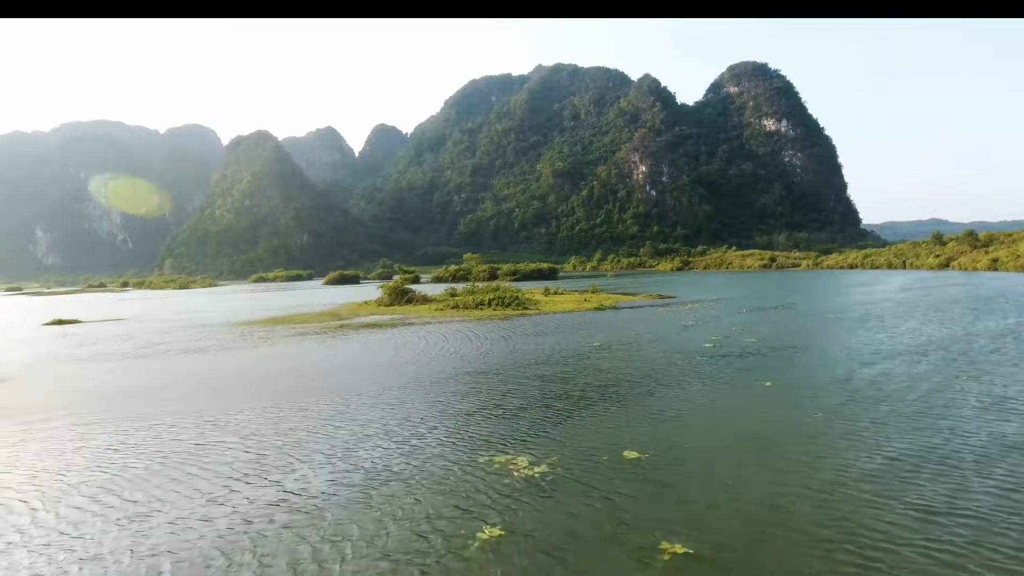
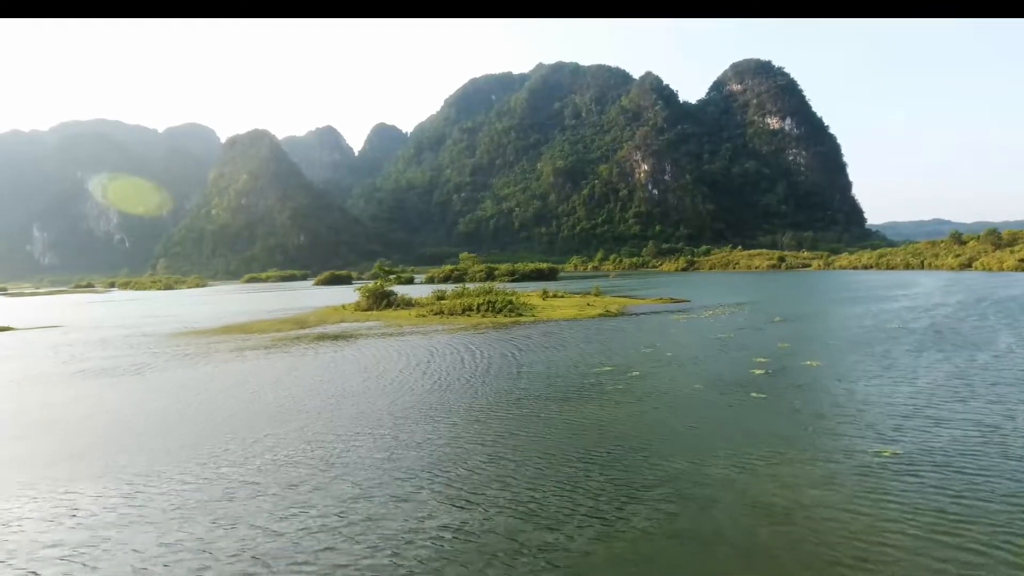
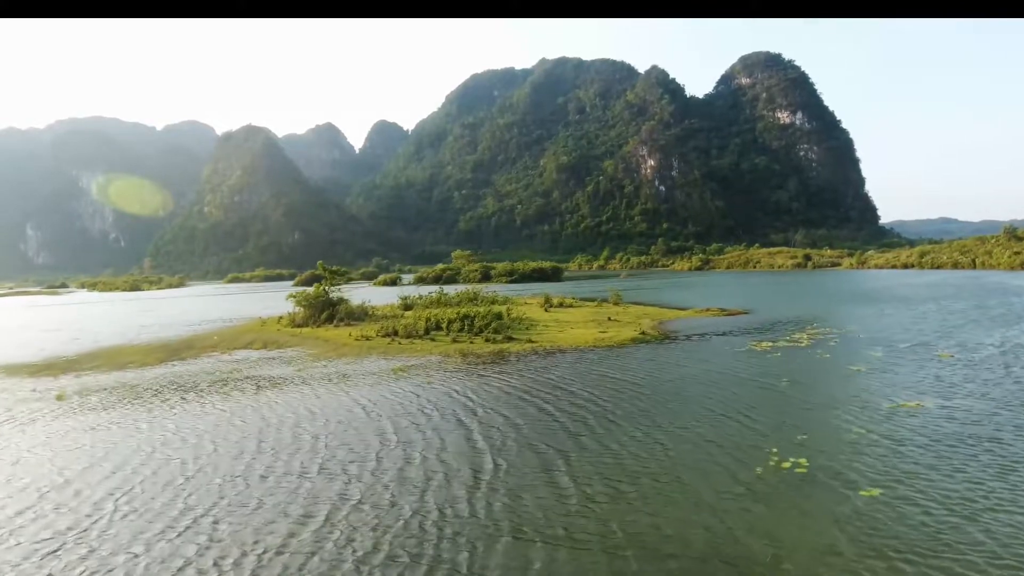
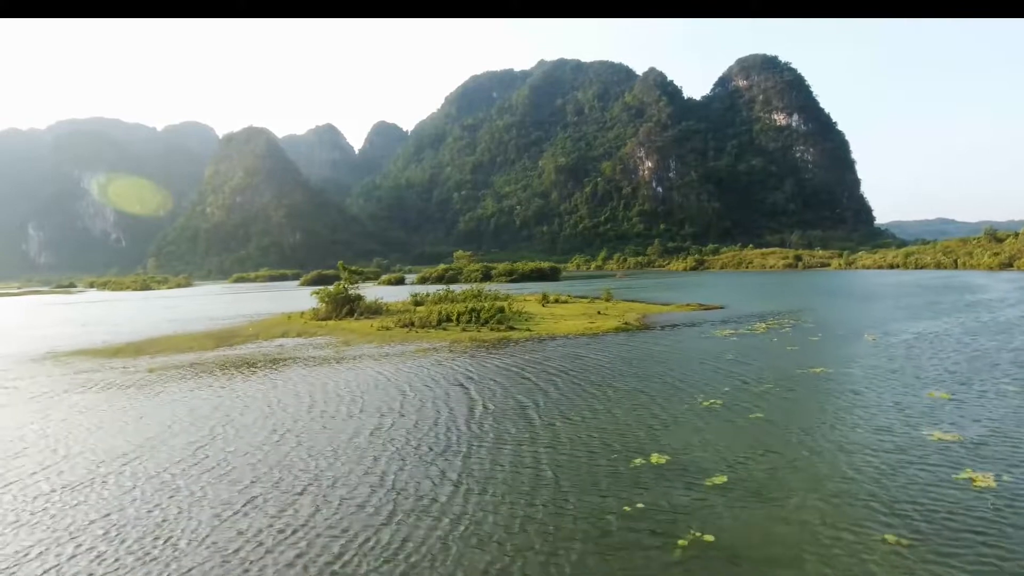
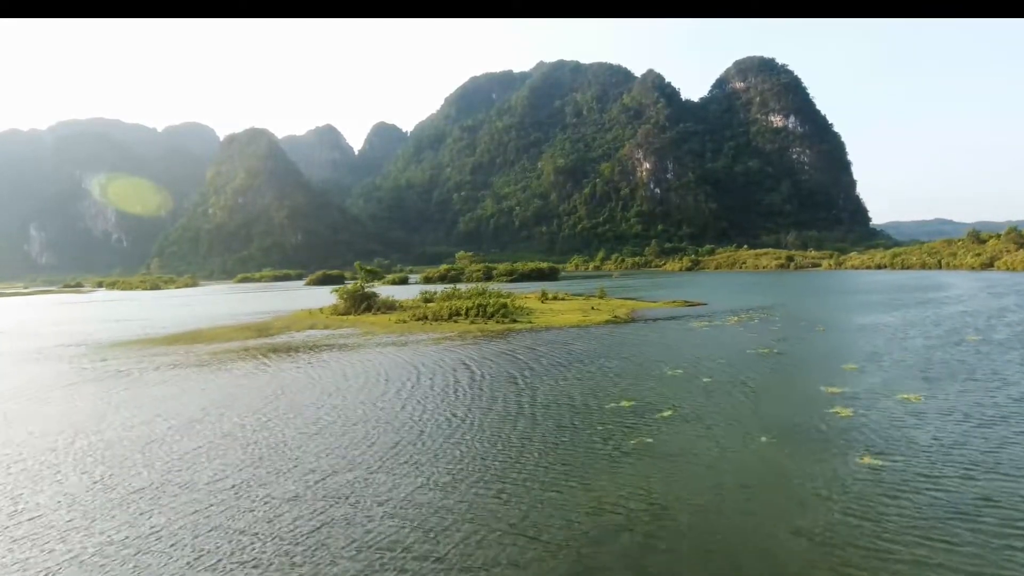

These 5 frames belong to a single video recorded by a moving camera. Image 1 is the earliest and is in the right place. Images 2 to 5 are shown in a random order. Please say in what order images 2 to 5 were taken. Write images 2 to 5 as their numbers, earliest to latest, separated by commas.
2, 5, 4, 3
